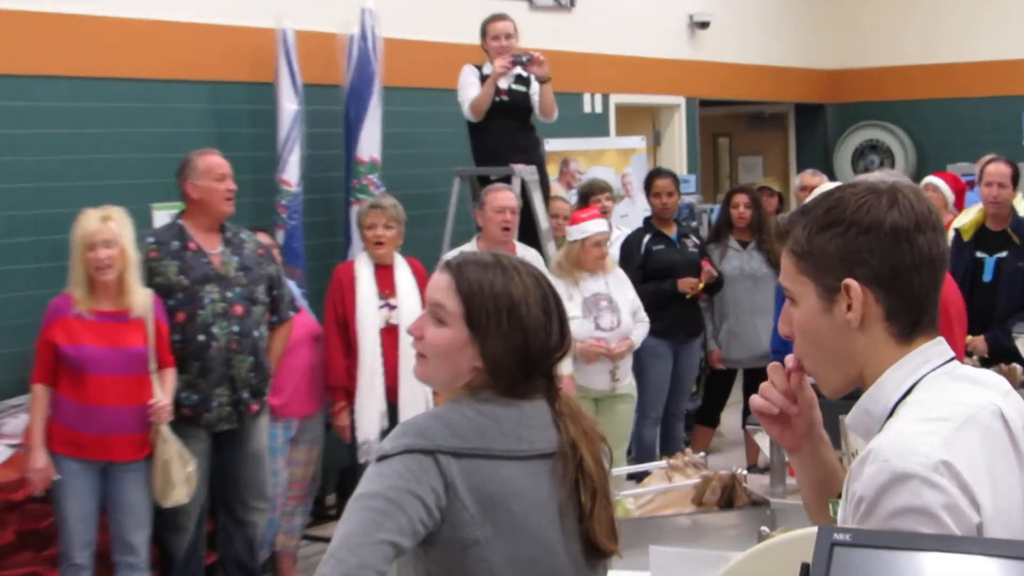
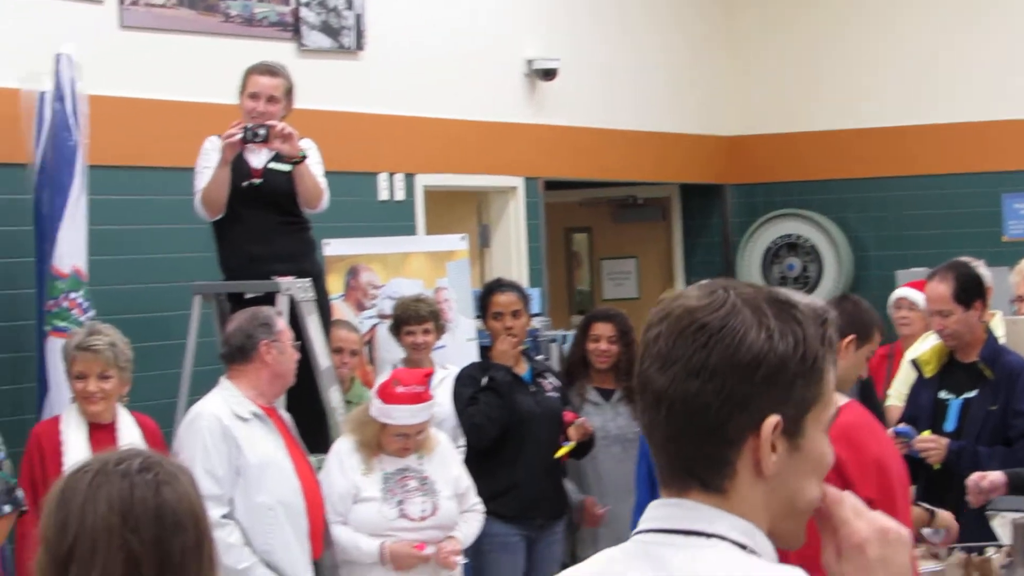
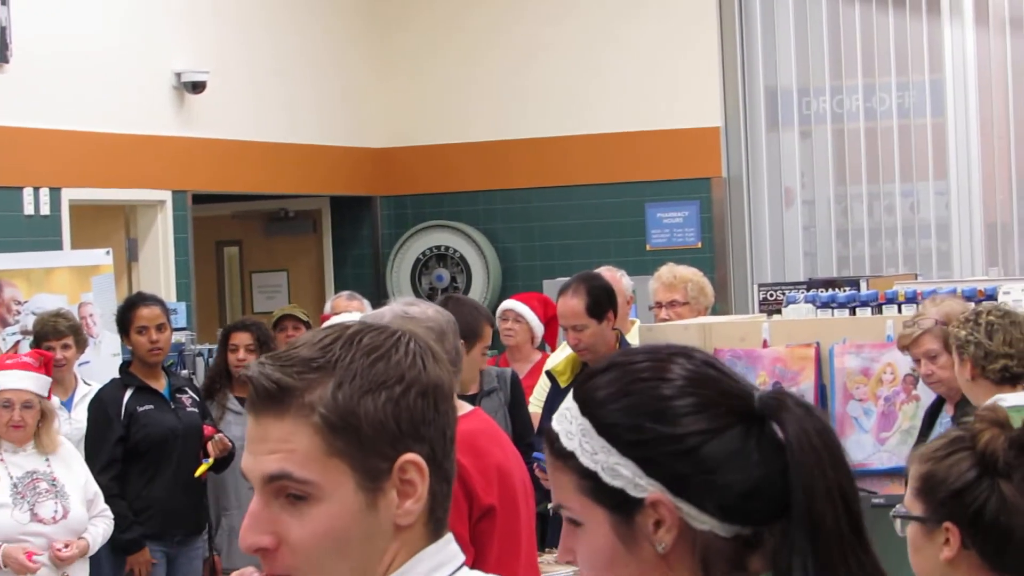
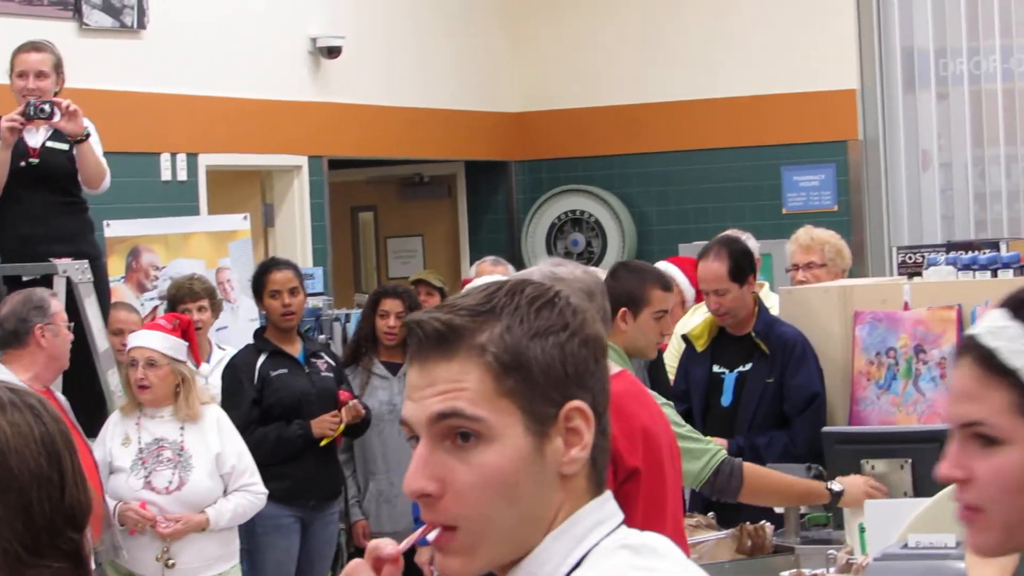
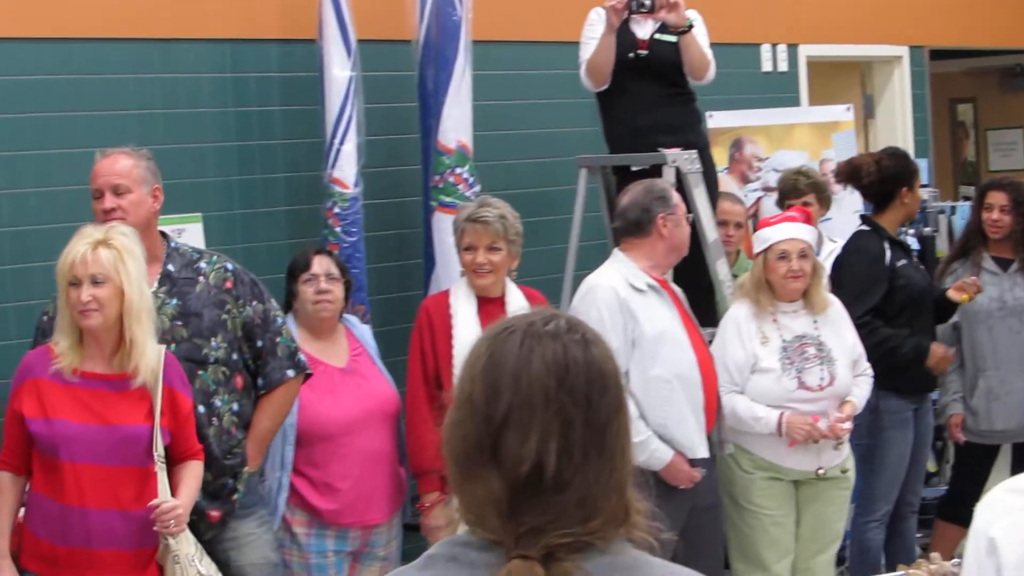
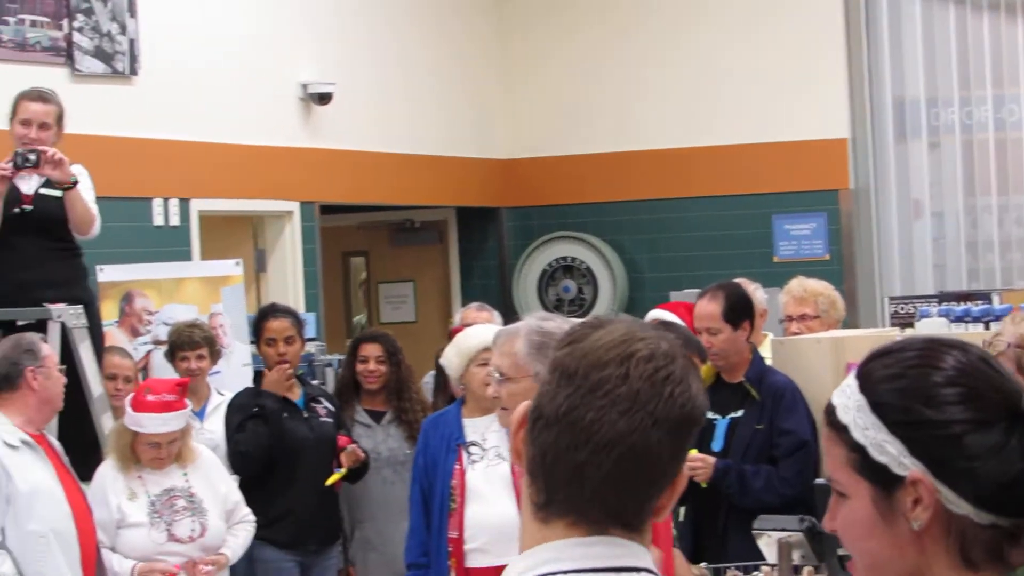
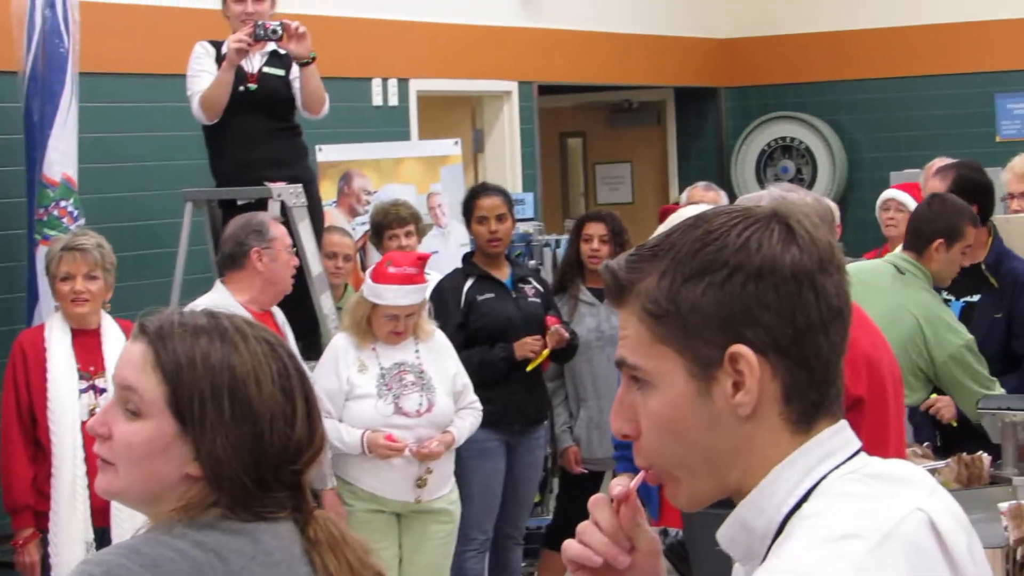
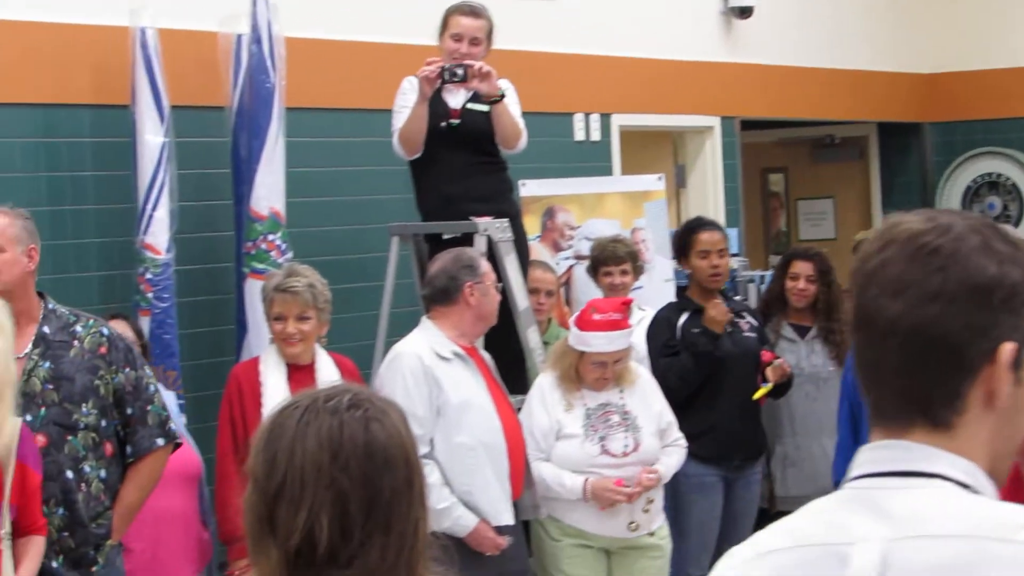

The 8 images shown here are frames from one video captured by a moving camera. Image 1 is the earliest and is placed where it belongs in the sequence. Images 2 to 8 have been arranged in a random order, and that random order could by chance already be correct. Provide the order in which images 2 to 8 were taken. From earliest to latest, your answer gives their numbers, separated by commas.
7, 4, 3, 6, 2, 8, 5
